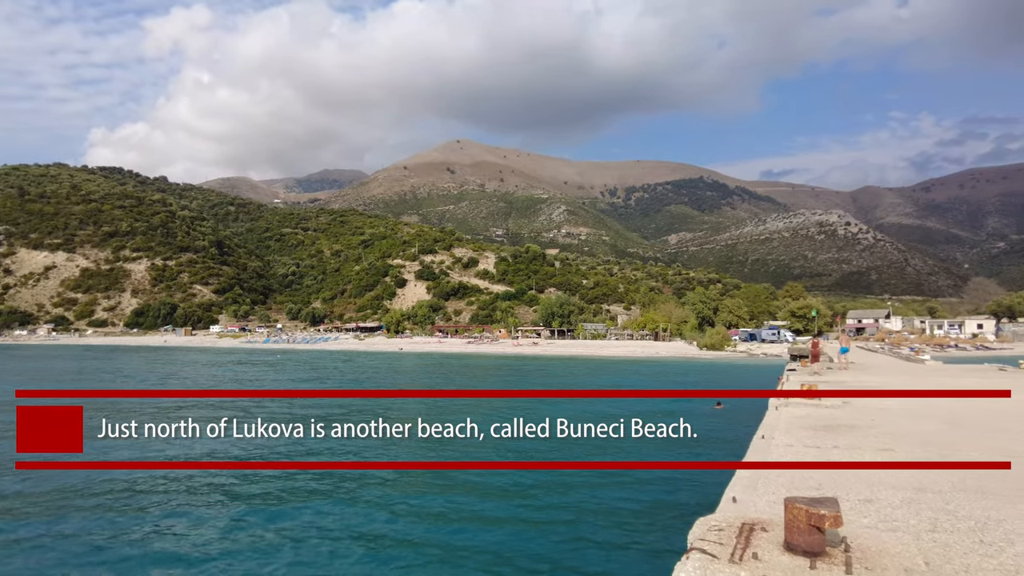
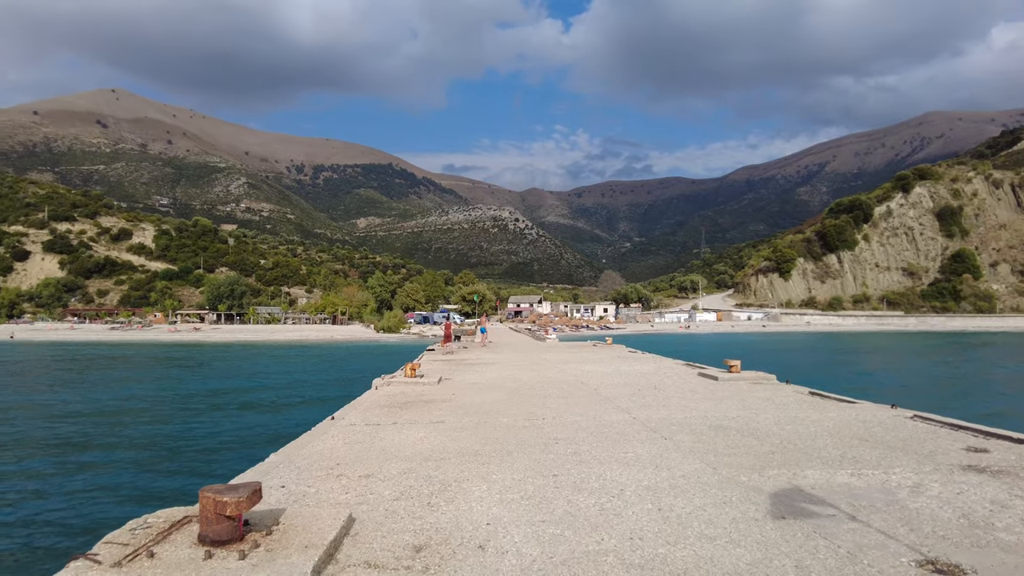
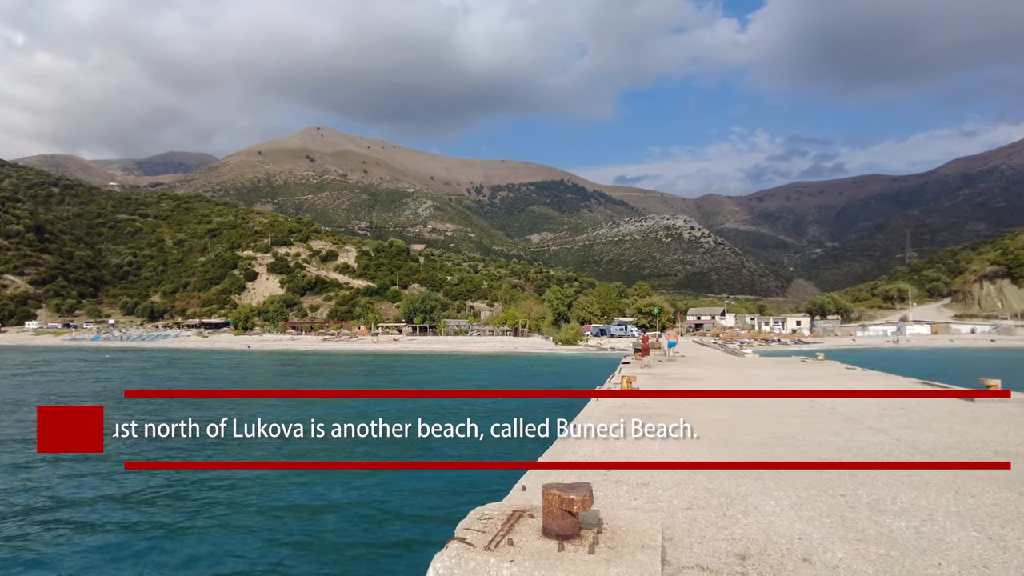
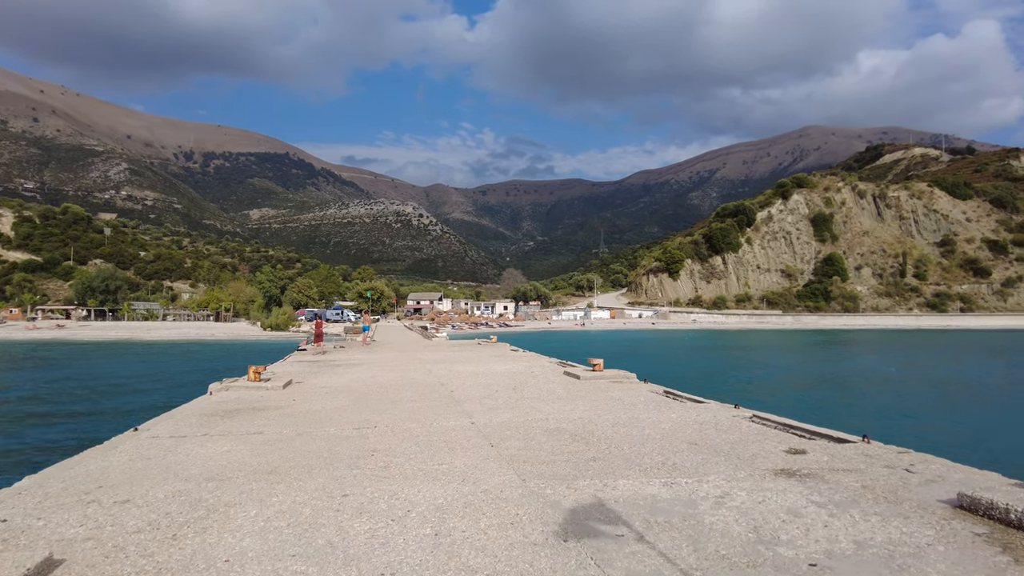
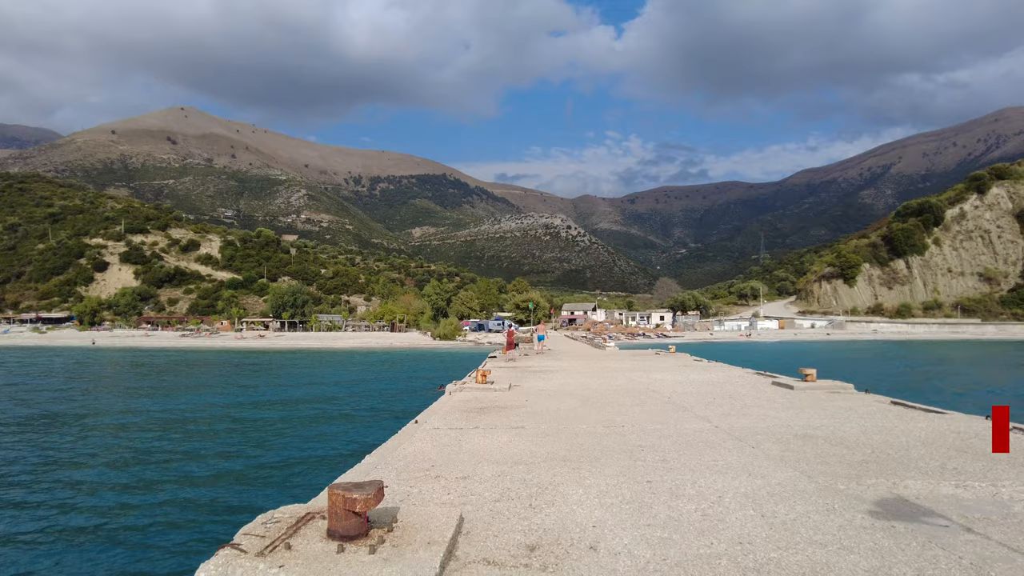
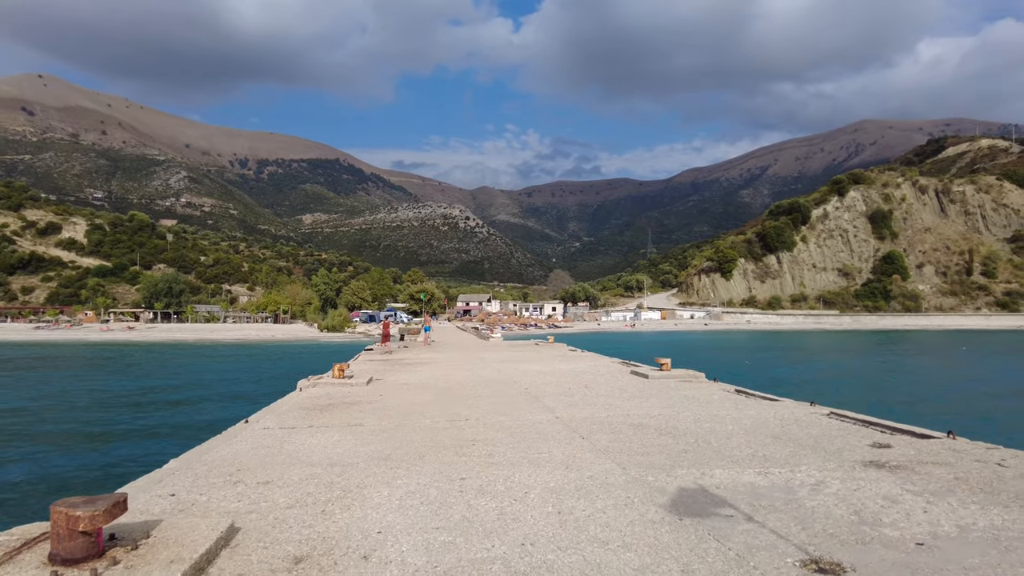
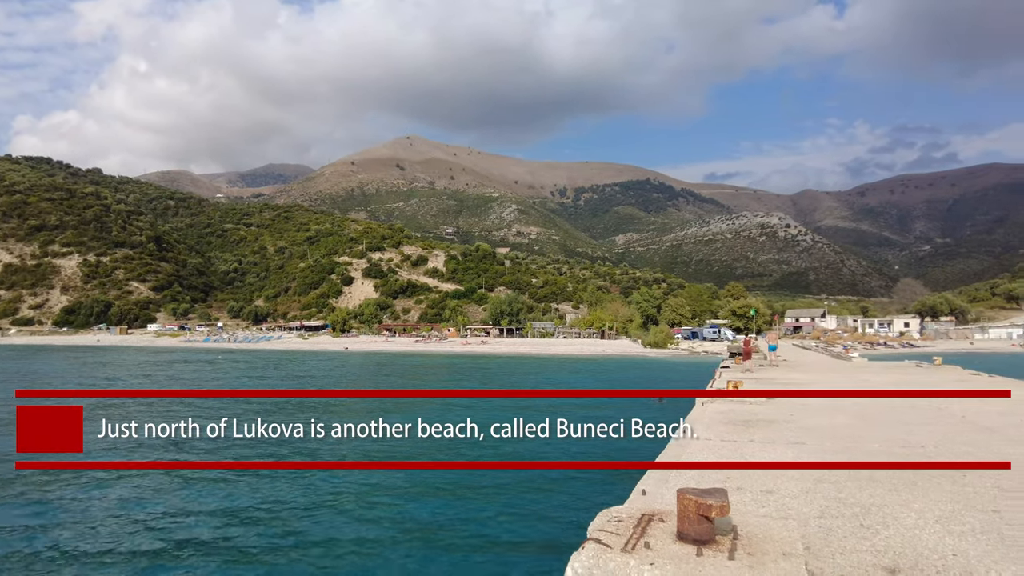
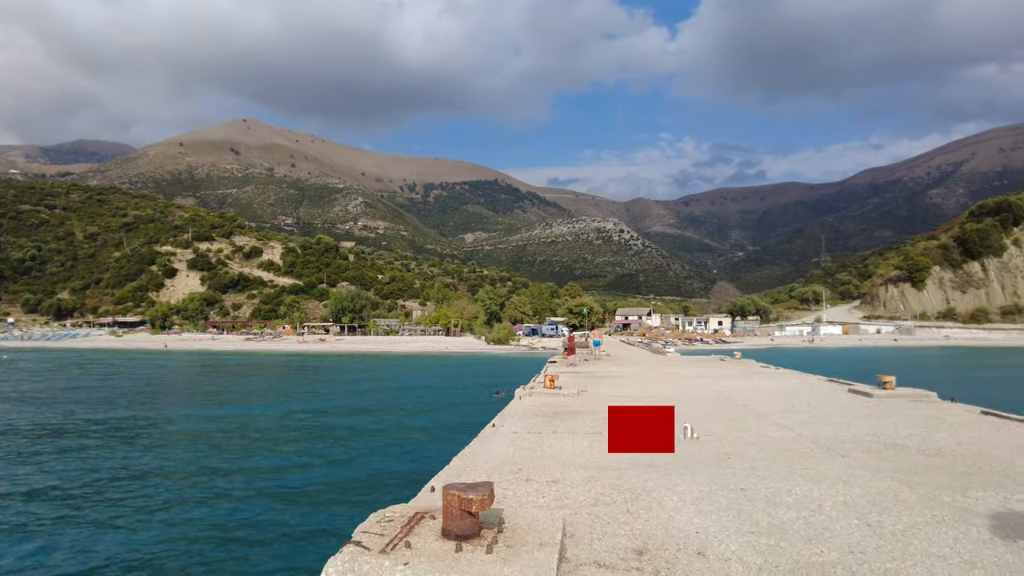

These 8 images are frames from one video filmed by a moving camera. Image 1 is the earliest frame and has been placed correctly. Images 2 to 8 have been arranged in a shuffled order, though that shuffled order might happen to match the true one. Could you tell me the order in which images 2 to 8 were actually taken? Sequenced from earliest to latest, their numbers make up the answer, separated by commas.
7, 3, 8, 5, 2, 6, 4
